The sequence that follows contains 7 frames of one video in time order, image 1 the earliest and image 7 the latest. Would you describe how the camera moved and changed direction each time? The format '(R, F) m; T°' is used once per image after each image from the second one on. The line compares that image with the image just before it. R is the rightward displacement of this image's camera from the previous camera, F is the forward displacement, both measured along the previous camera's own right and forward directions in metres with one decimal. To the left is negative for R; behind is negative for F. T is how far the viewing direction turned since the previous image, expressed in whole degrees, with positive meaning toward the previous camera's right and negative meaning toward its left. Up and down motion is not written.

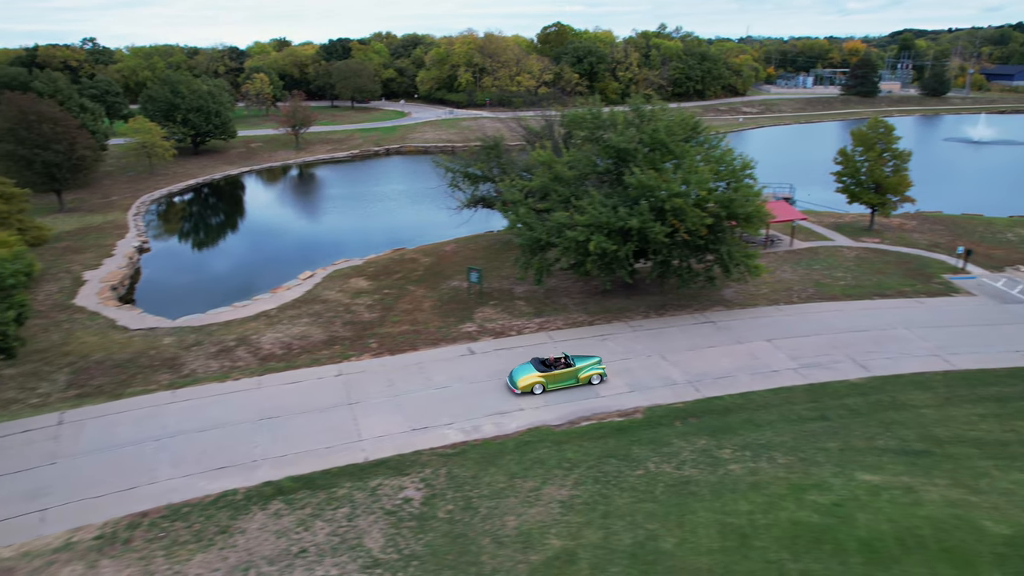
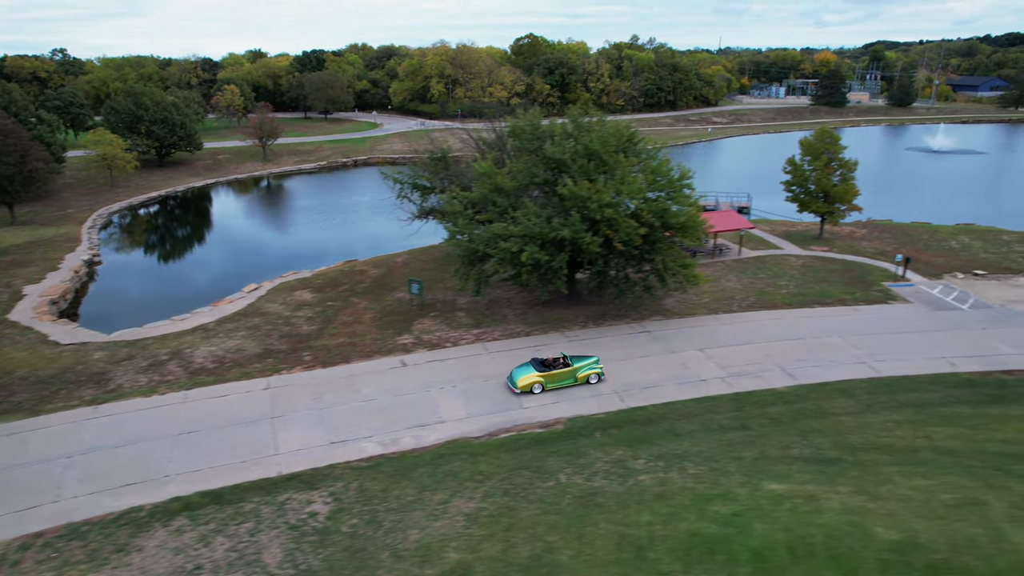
(+1.5, 0.0) m; +1°
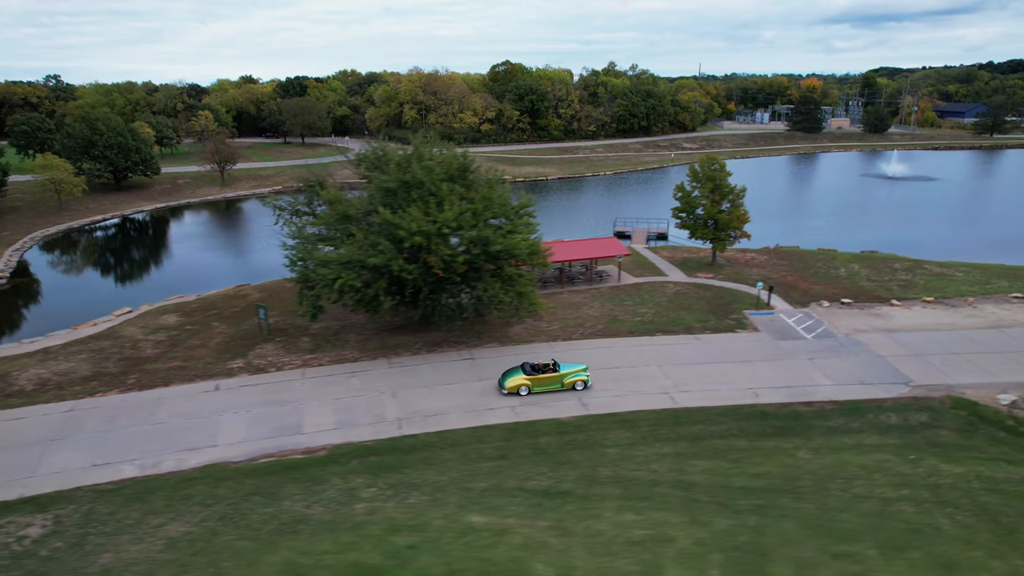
(+5.9, -0.1) m; -1°
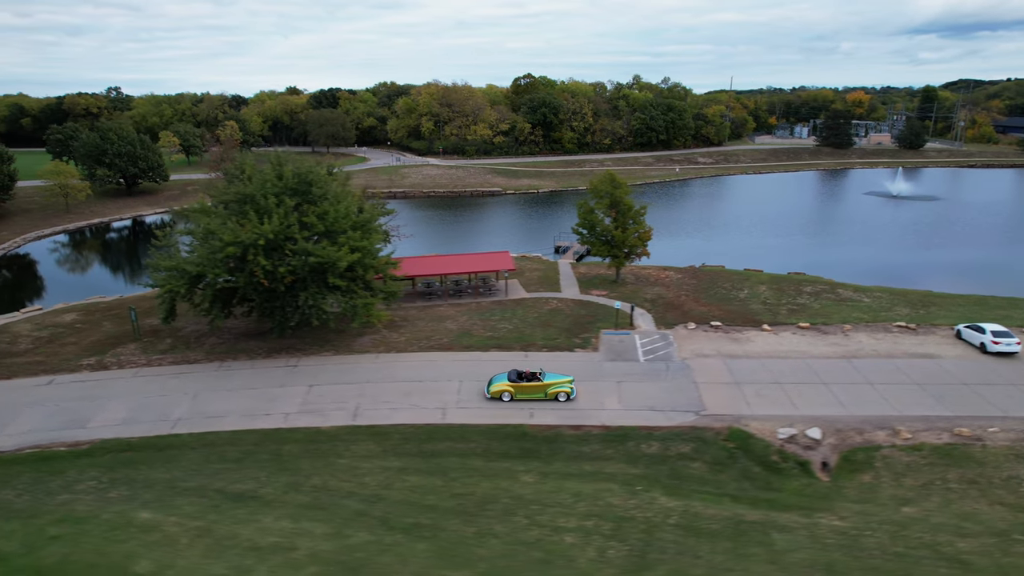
(+7.8, +0.1) m; -6°
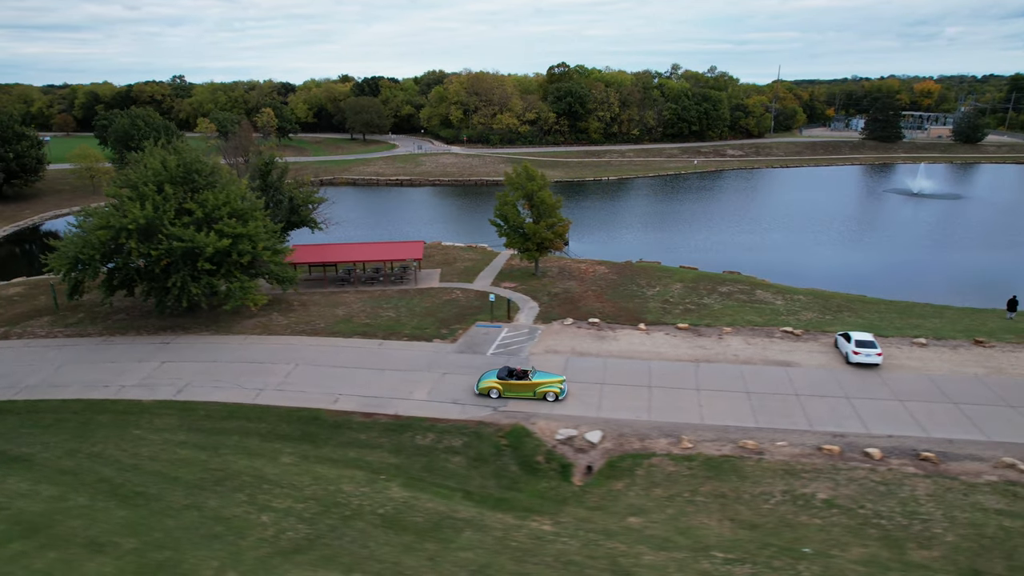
(+7.3, +0.2) m; -6°
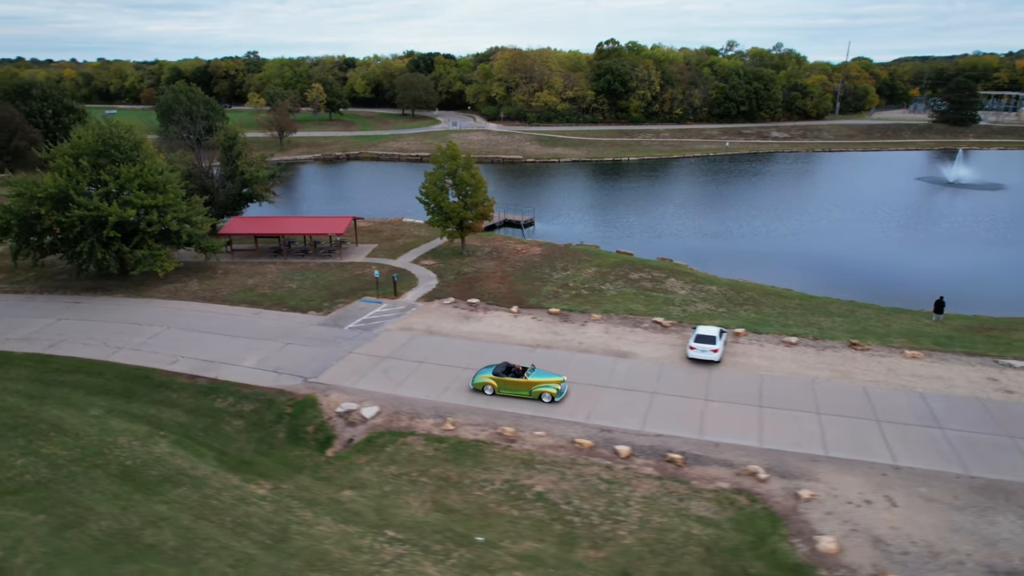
(+7.6, +0.3) m; -8°
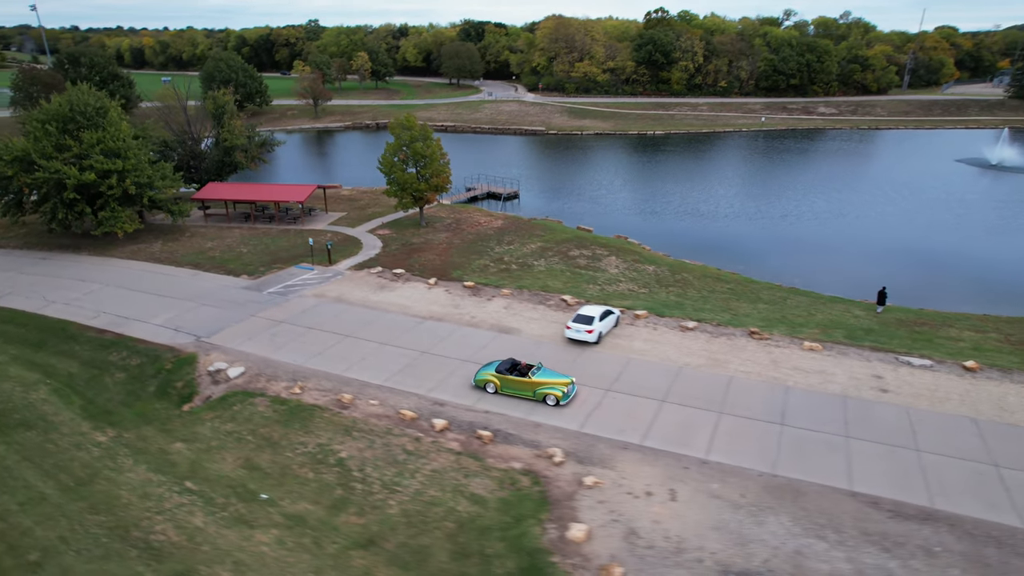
(+5.5, +0.2) m; -6°
